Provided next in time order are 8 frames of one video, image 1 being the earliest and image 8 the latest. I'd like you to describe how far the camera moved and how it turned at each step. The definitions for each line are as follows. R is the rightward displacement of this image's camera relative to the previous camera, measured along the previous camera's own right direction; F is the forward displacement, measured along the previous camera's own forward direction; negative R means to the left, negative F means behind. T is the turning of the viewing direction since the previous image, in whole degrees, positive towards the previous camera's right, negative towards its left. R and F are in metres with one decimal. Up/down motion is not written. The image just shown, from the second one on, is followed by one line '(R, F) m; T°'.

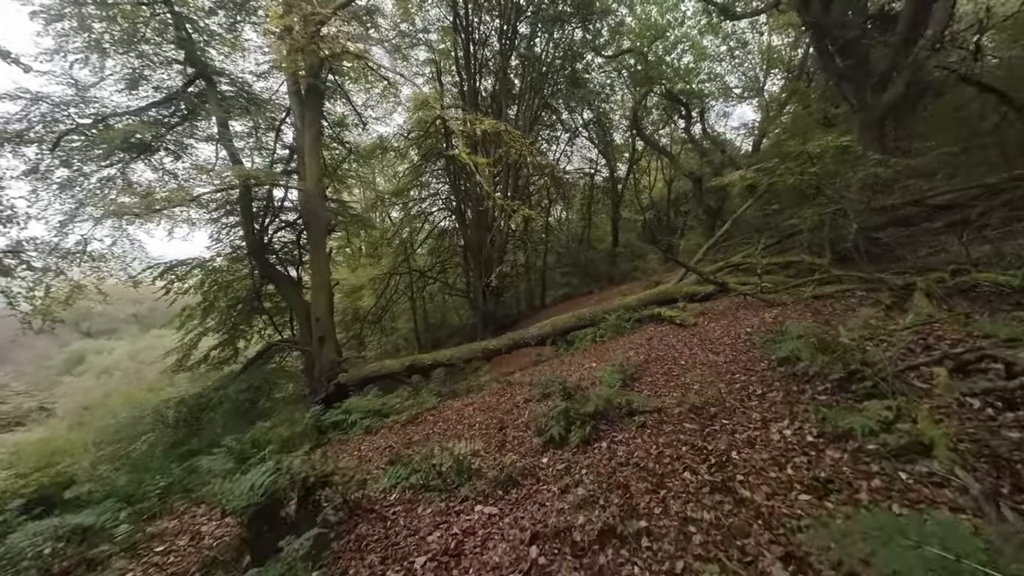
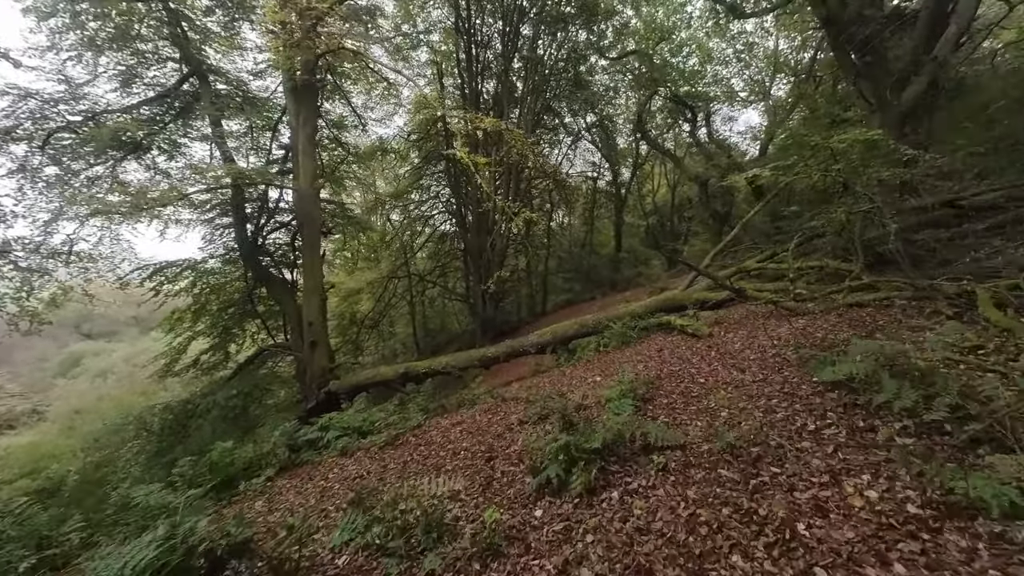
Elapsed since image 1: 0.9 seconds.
(+0.1, +0.4) m; 0°
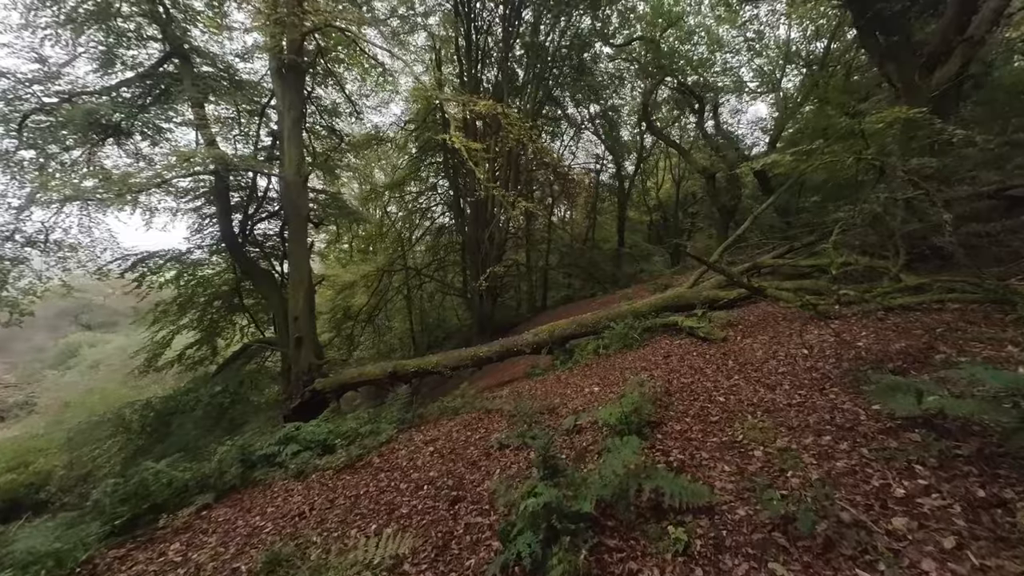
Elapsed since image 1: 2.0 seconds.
(+0.1, +0.5) m; 0°
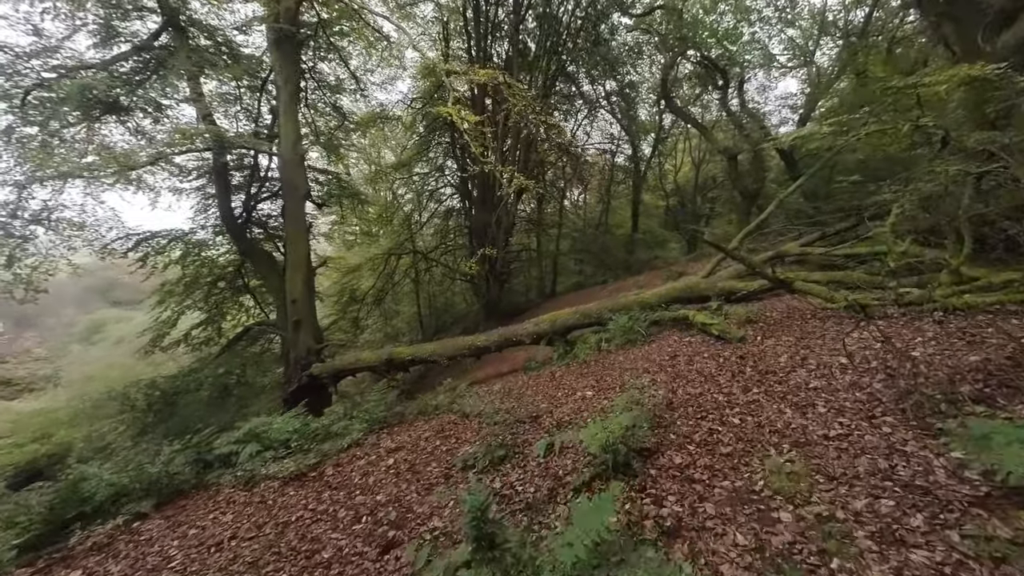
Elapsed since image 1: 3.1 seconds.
(+0.2, +0.4) m; -2°
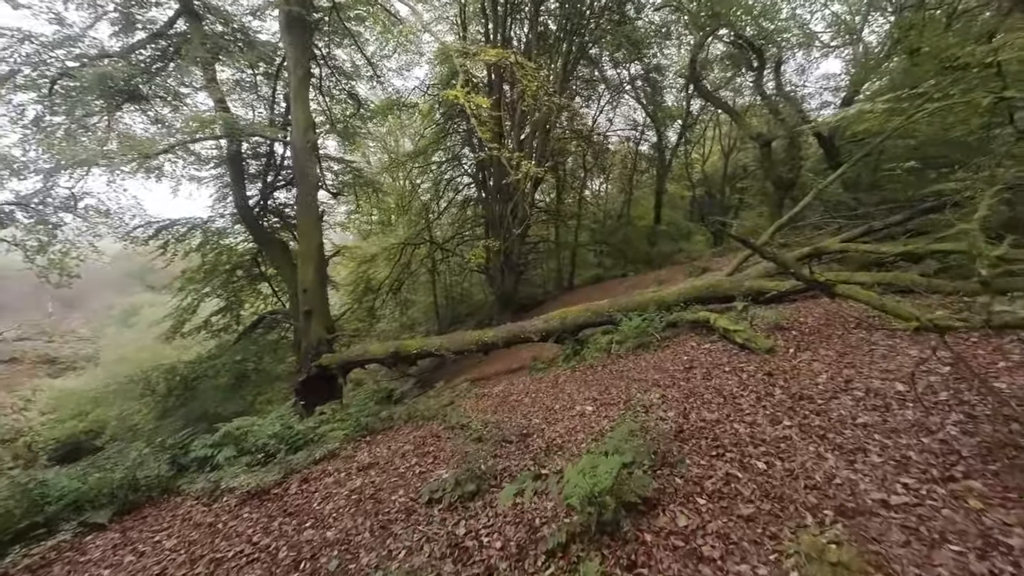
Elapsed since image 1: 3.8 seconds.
(+0.2, +0.3) m; -3°
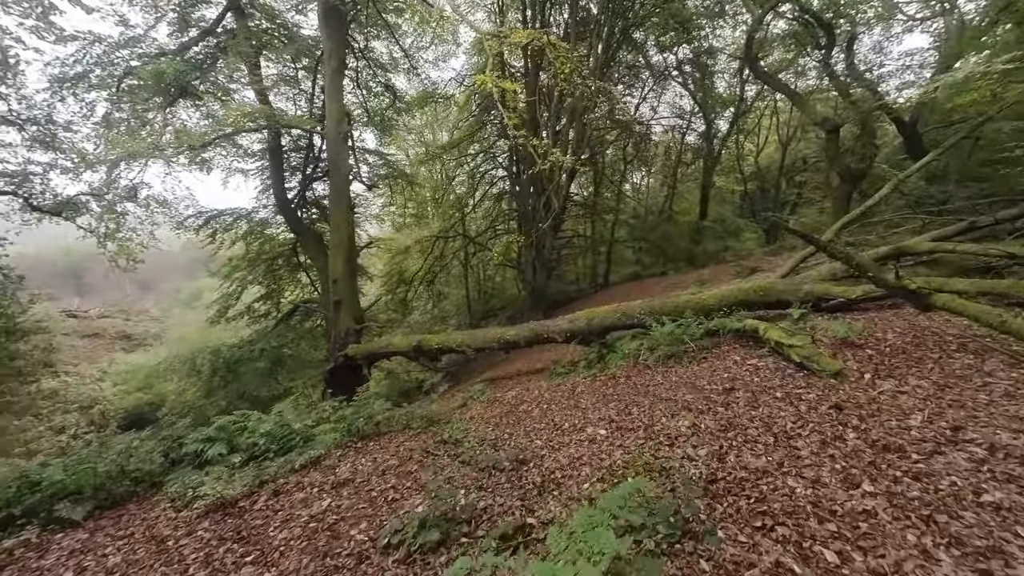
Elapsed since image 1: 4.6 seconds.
(+0.2, +0.4) m; -6°
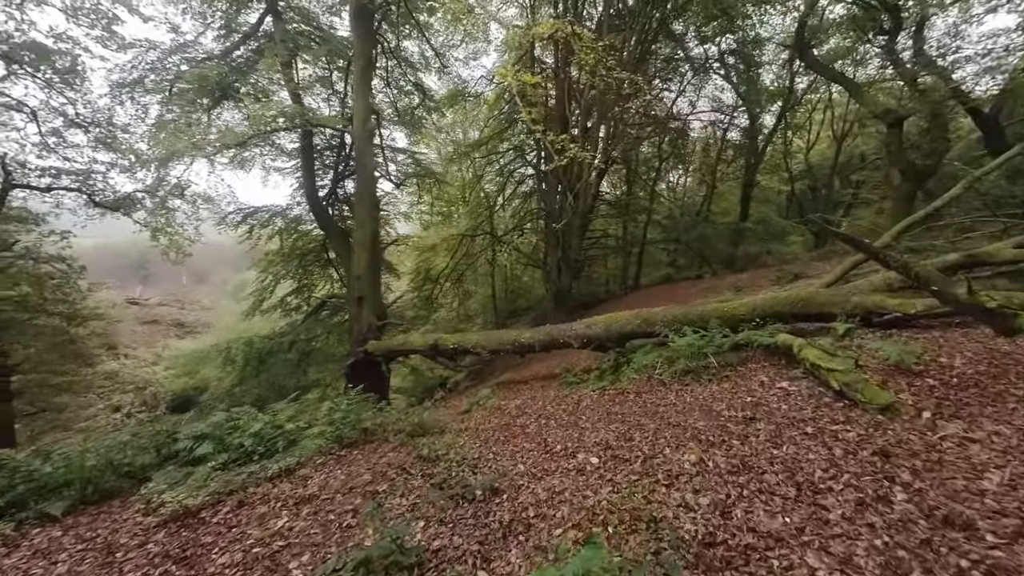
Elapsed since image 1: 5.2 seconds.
(+0.2, +0.2) m; -5°
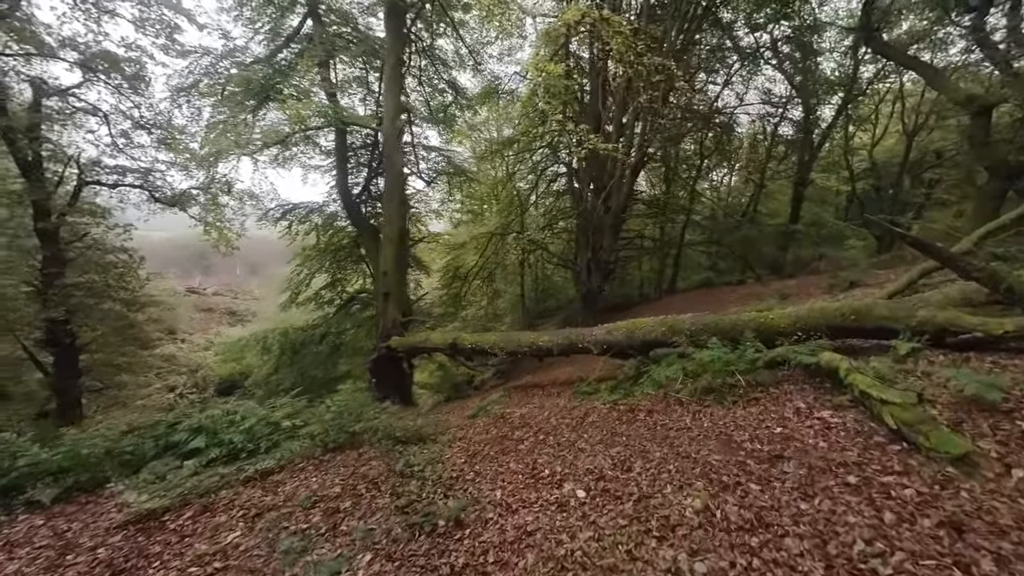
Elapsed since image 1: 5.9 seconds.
(+0.2, +0.2) m; -5°
